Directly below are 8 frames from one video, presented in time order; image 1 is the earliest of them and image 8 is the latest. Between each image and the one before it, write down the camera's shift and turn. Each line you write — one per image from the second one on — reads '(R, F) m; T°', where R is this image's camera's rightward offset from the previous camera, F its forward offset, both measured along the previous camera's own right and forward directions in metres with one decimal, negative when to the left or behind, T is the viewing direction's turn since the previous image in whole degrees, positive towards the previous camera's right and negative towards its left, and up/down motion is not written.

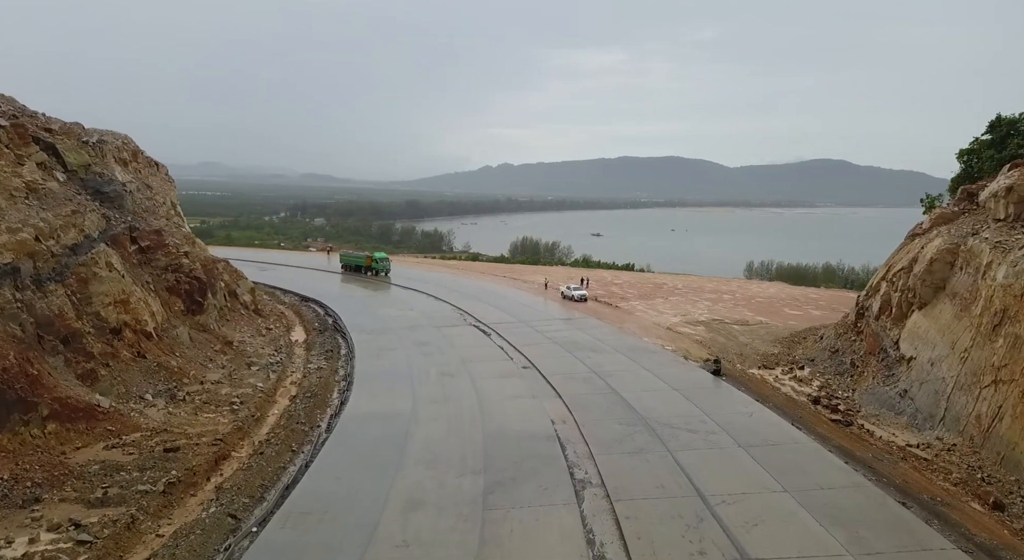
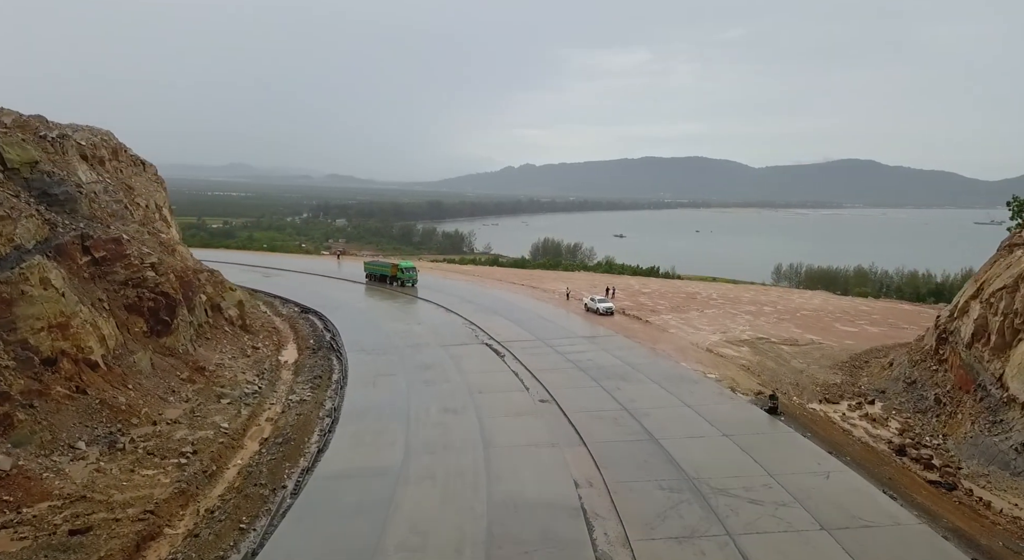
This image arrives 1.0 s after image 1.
(+0.2, +3.7) m; -2°
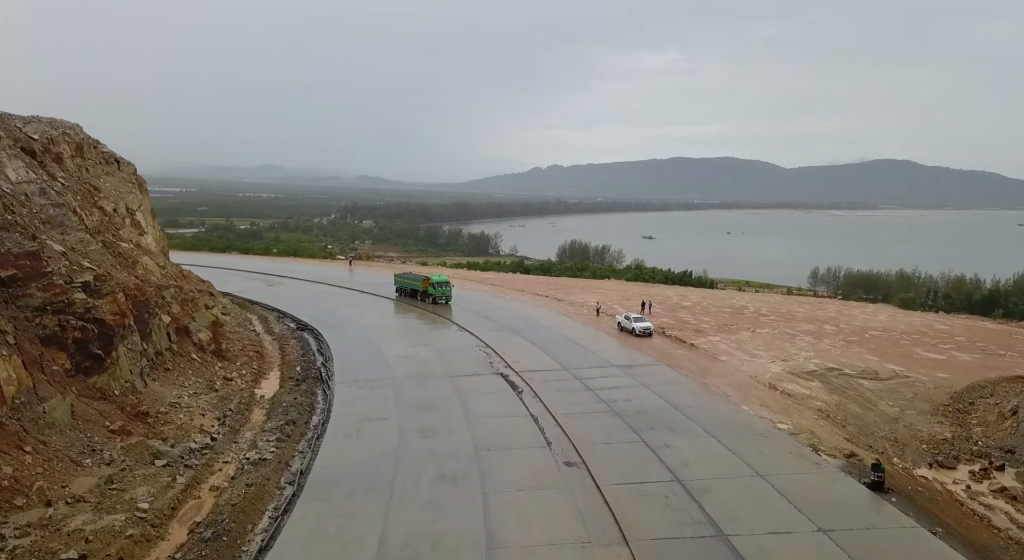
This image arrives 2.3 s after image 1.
(+0.2, +4.6) m; -2°
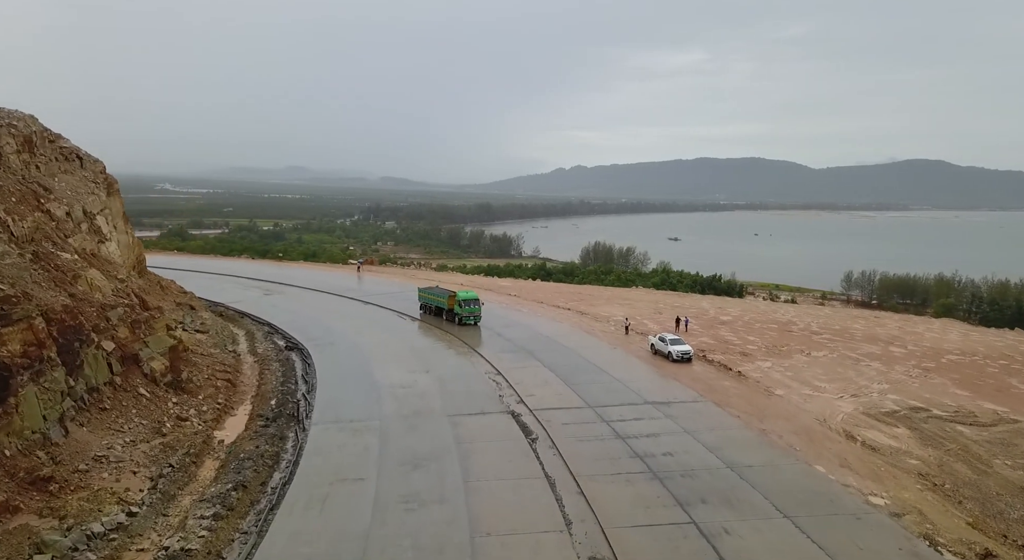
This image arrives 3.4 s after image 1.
(+0.3, +4.2) m; -2°
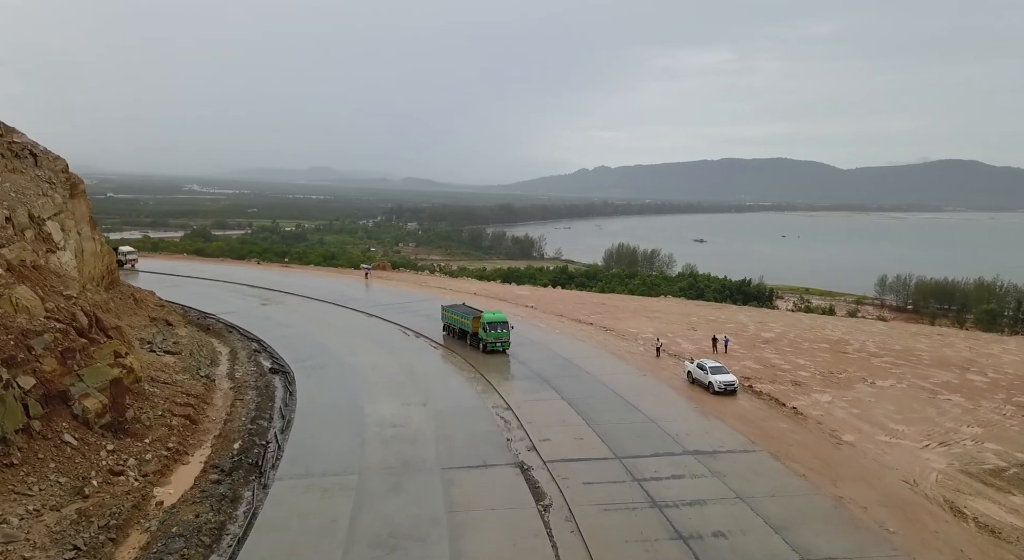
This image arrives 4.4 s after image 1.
(+0.3, +3.8) m; -2°
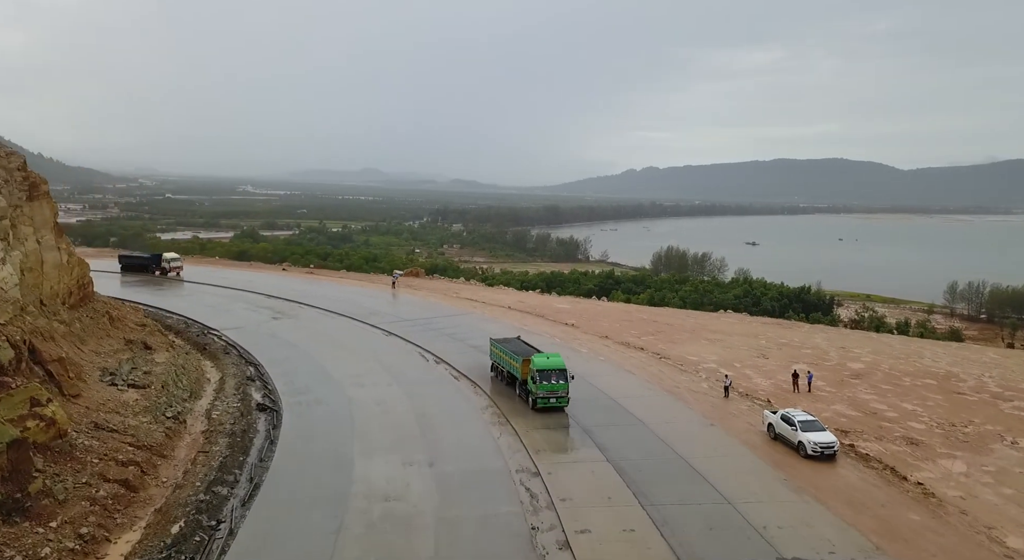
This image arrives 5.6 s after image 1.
(+0.4, +4.8) m; -4°
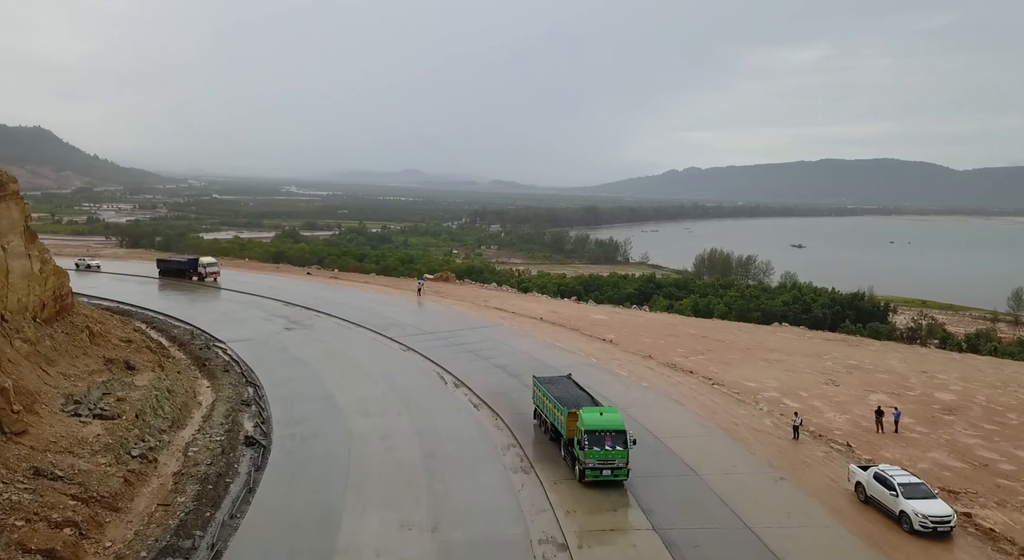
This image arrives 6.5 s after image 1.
(+0.3, +3.4) m; -3°
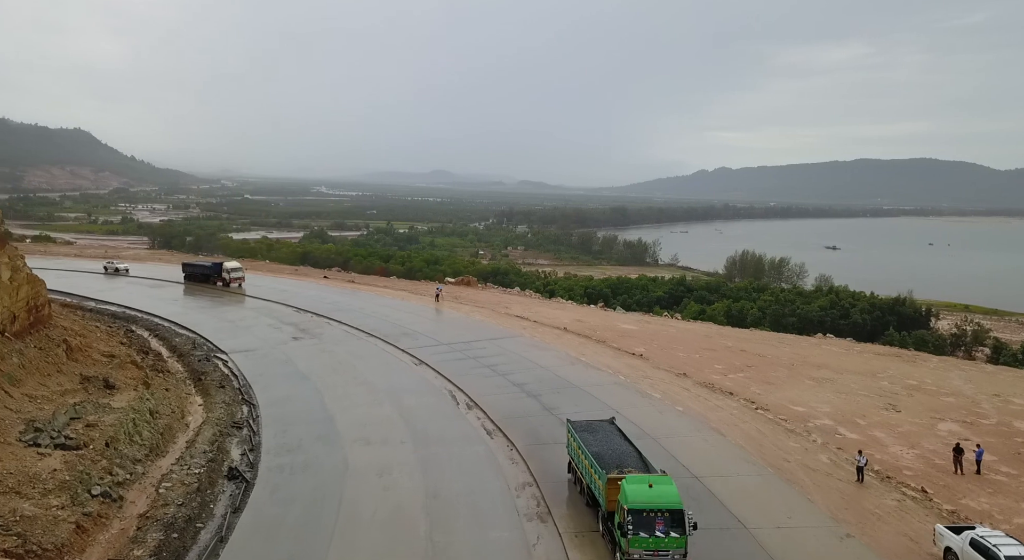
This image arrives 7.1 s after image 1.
(+0.3, +2.4) m; -2°
